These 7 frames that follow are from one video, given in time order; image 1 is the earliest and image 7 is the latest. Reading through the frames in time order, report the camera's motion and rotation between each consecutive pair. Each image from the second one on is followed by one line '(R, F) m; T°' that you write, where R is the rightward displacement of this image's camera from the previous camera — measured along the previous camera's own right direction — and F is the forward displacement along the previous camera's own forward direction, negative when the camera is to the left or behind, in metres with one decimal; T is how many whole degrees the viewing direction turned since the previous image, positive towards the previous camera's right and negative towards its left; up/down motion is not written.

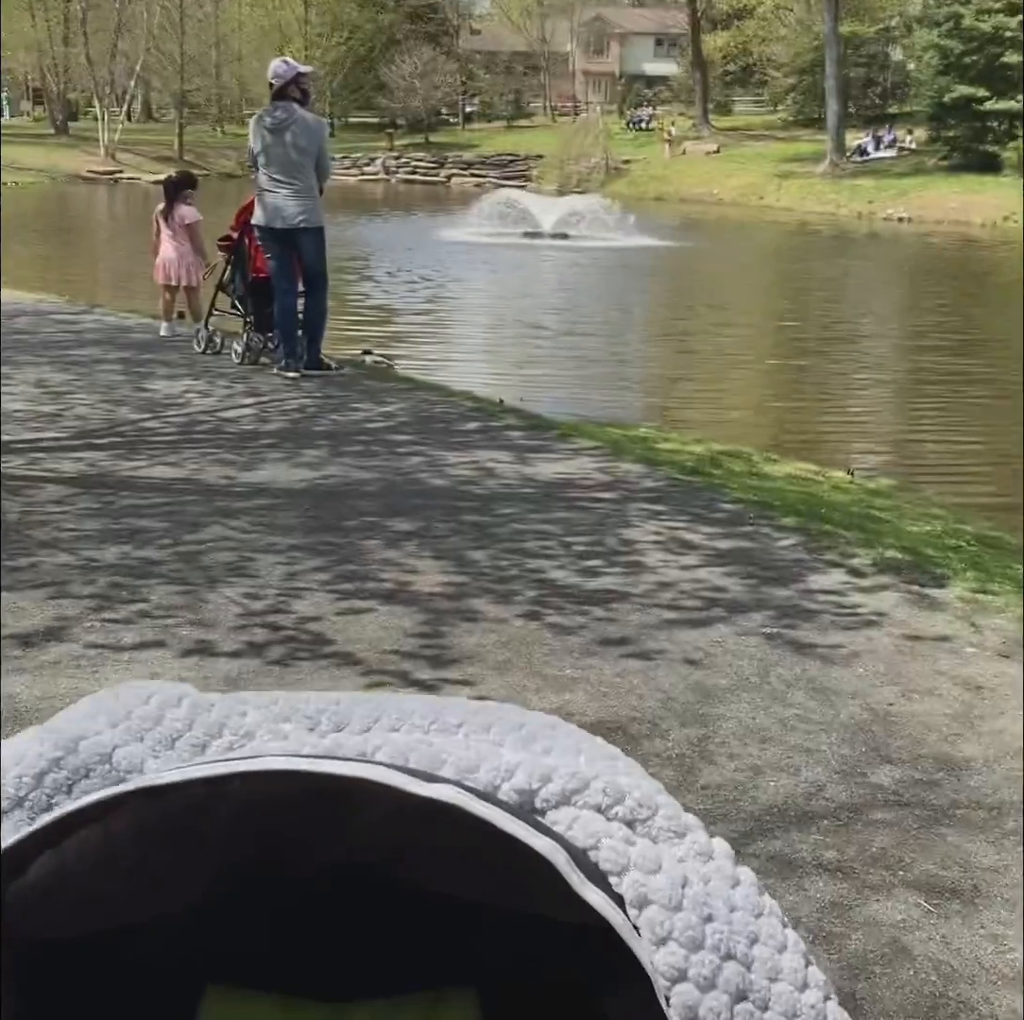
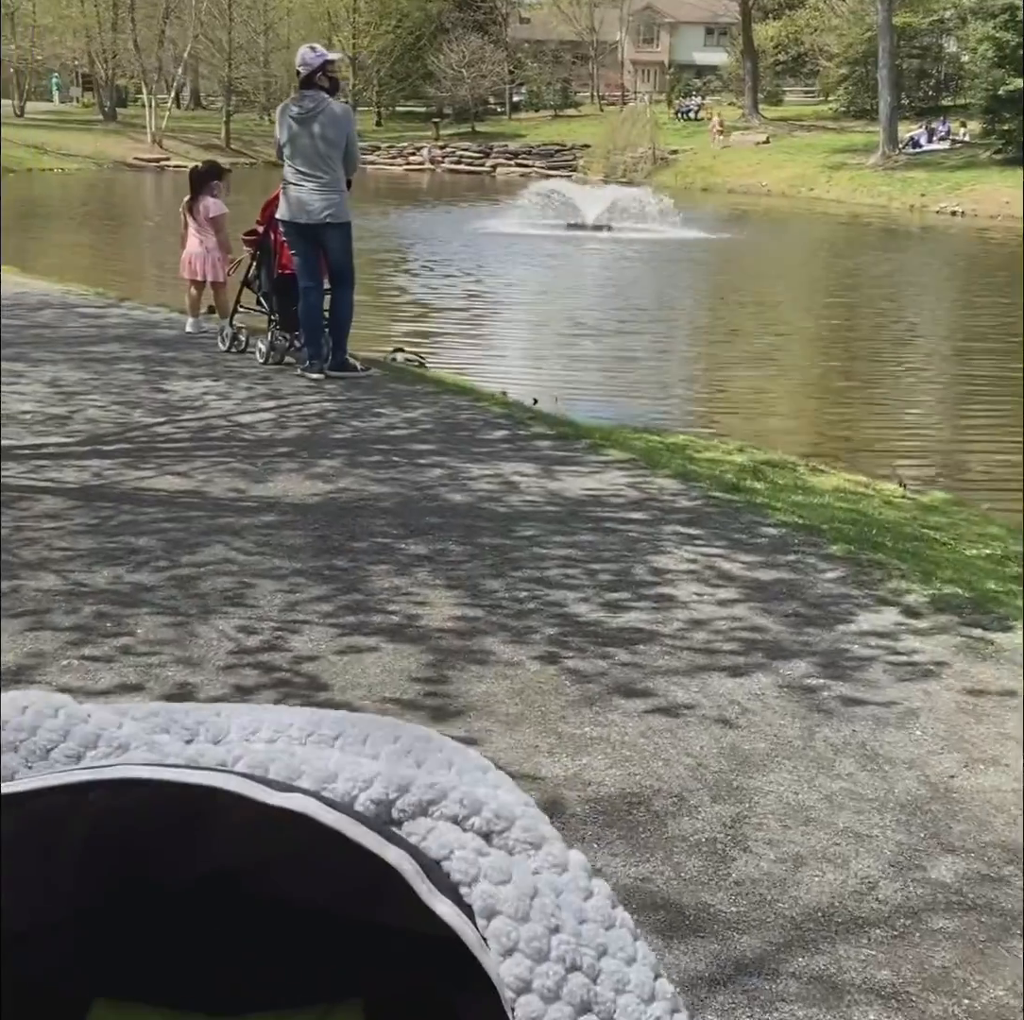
(+0.1, +0.4) m; -2°
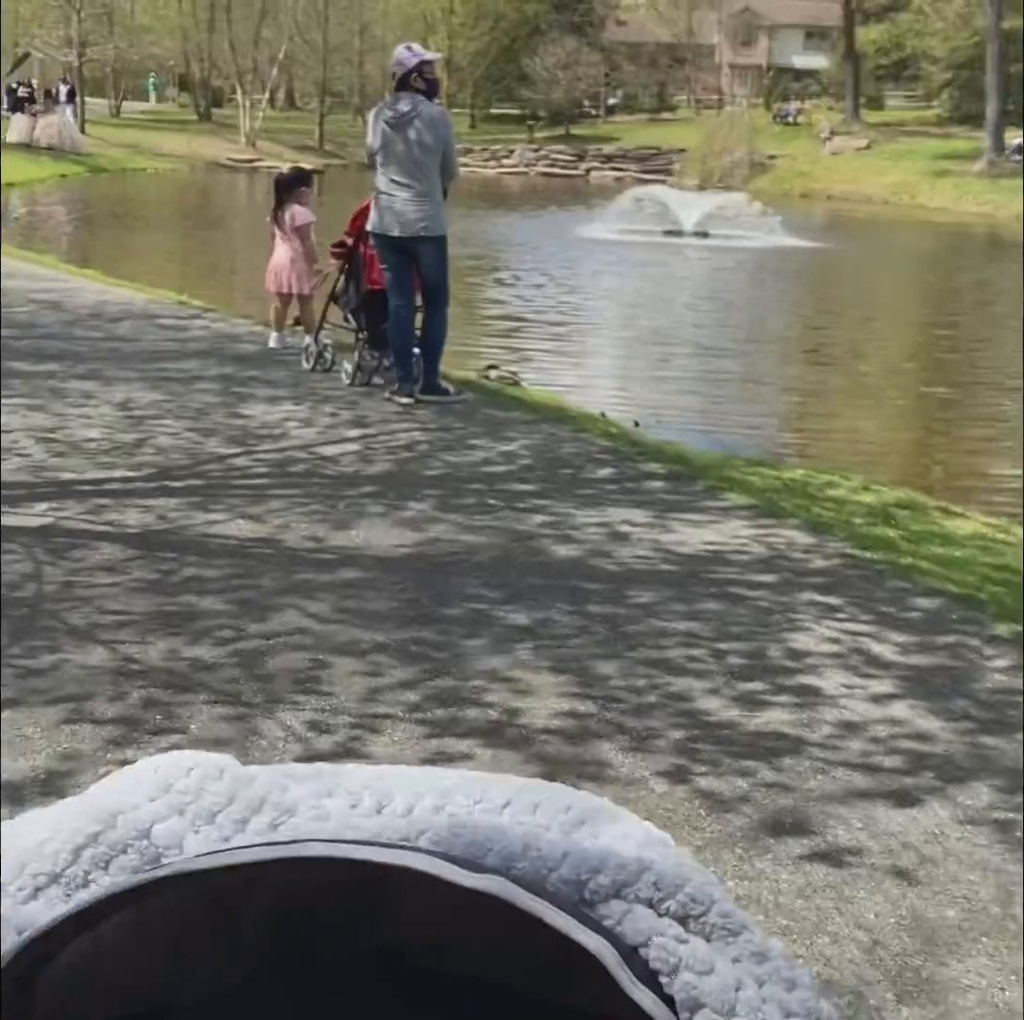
(-0.1, +0.6) m; -3°
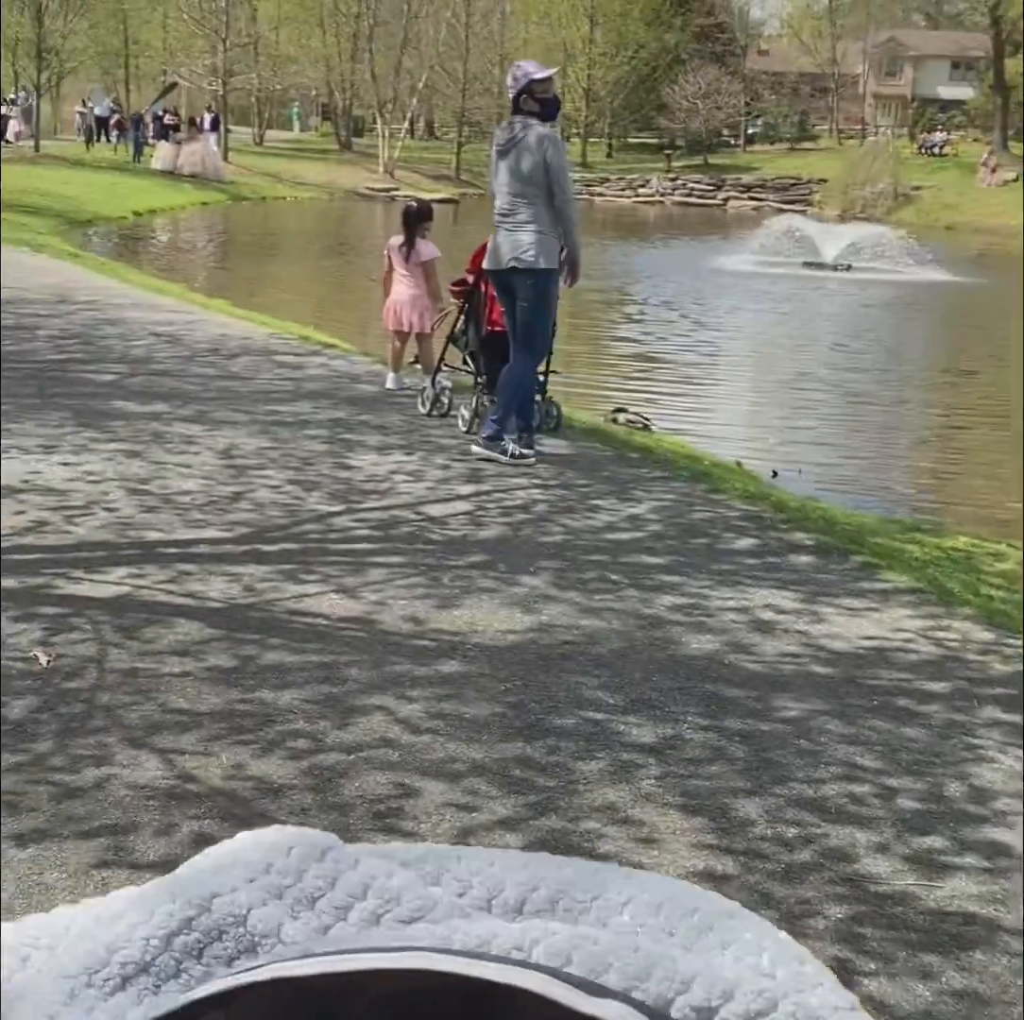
(0.0, +0.6) m; -5°
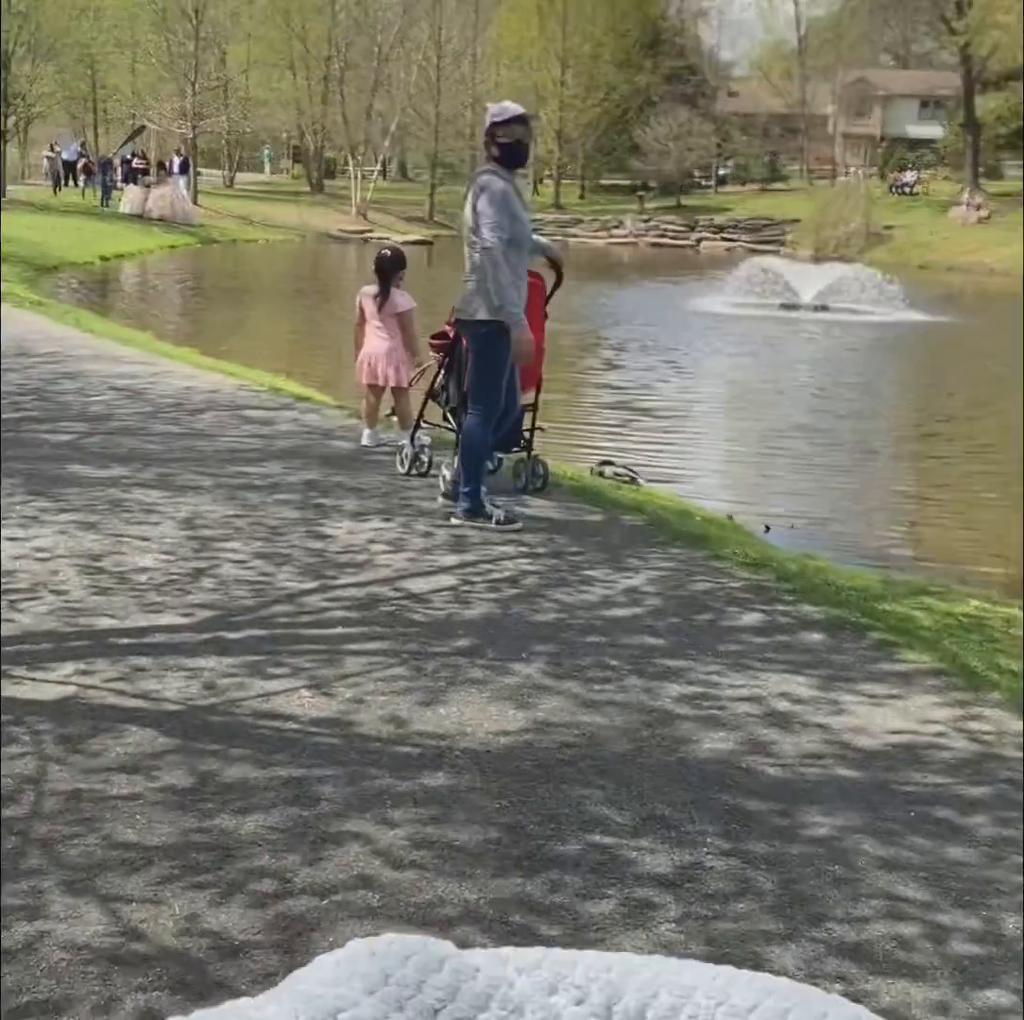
(0.0, +0.4) m; +1°
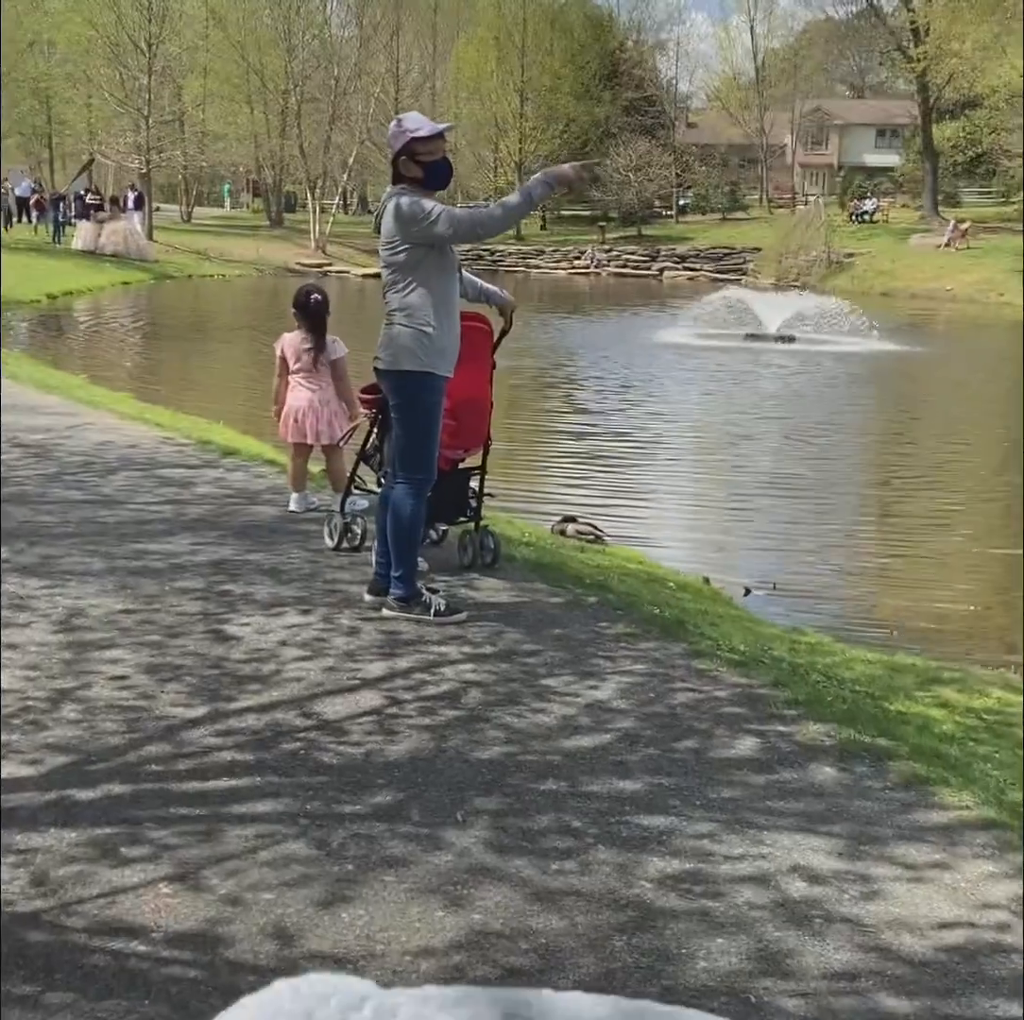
(+0.1, +0.9) m; +1°
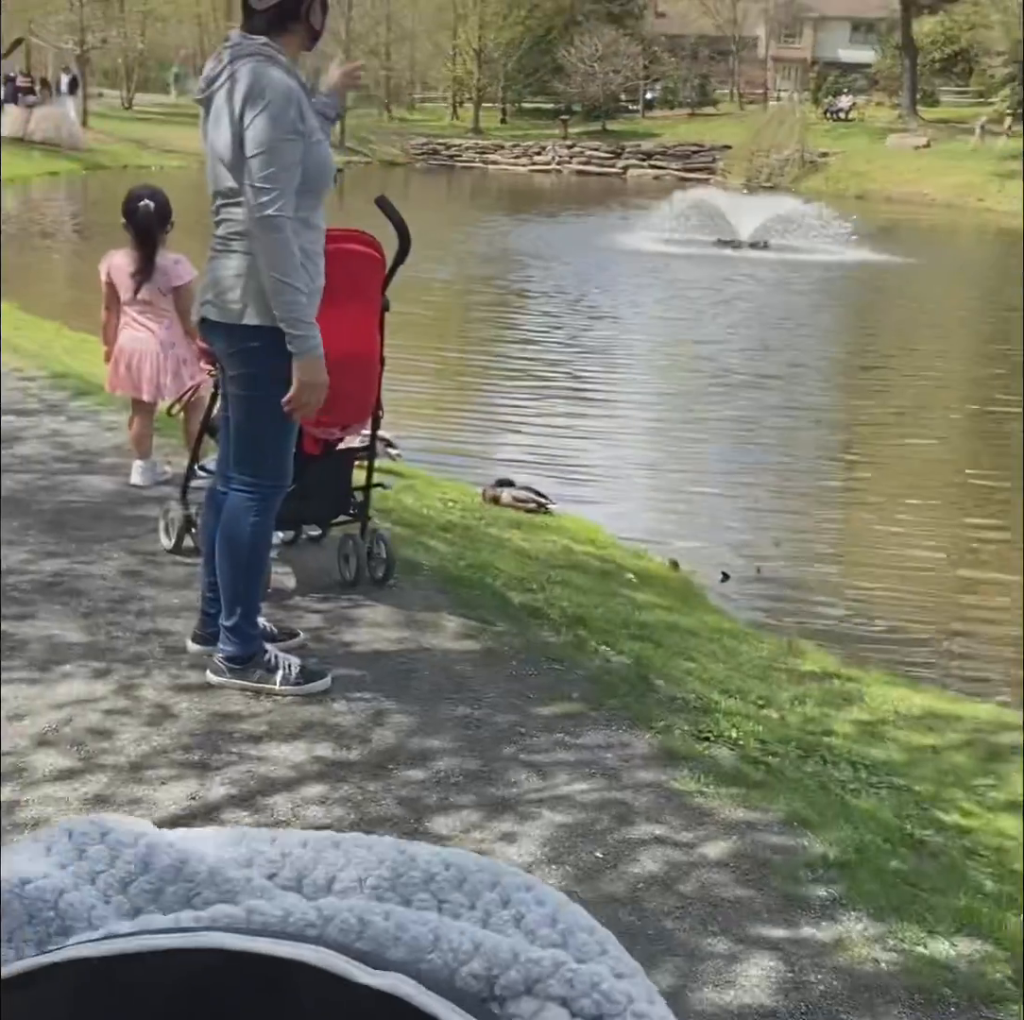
(+0.2, +1.6) m; +2°
